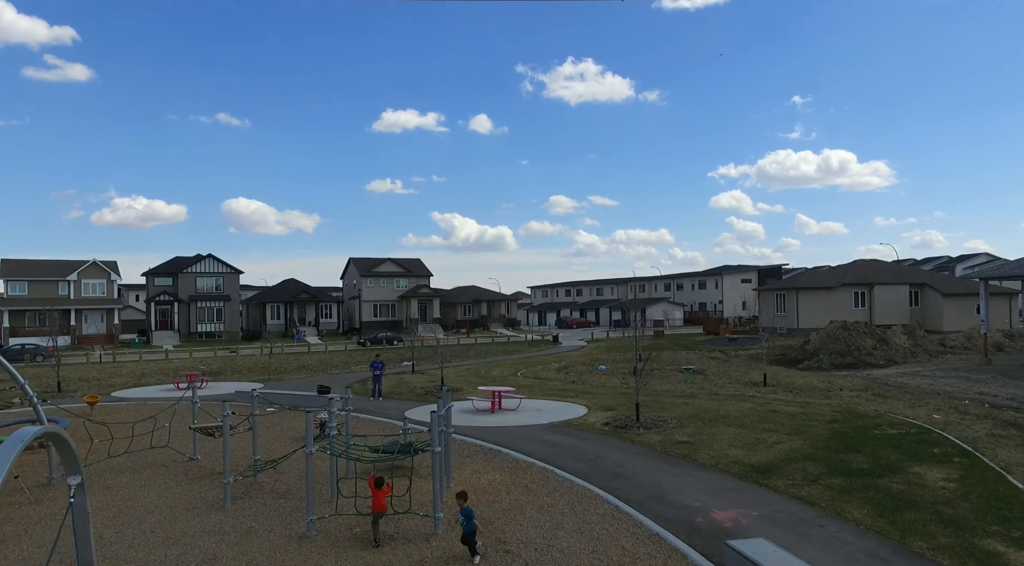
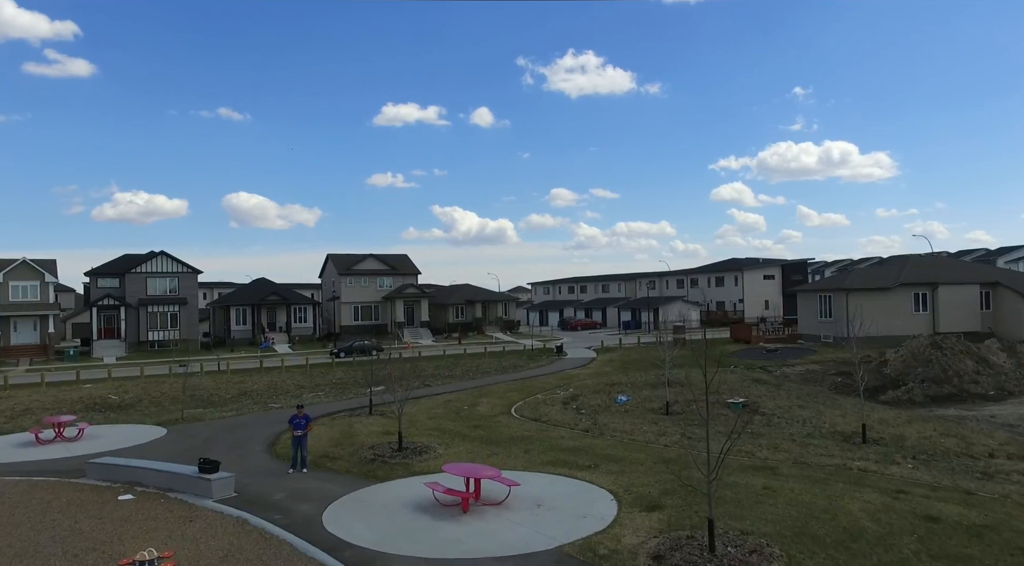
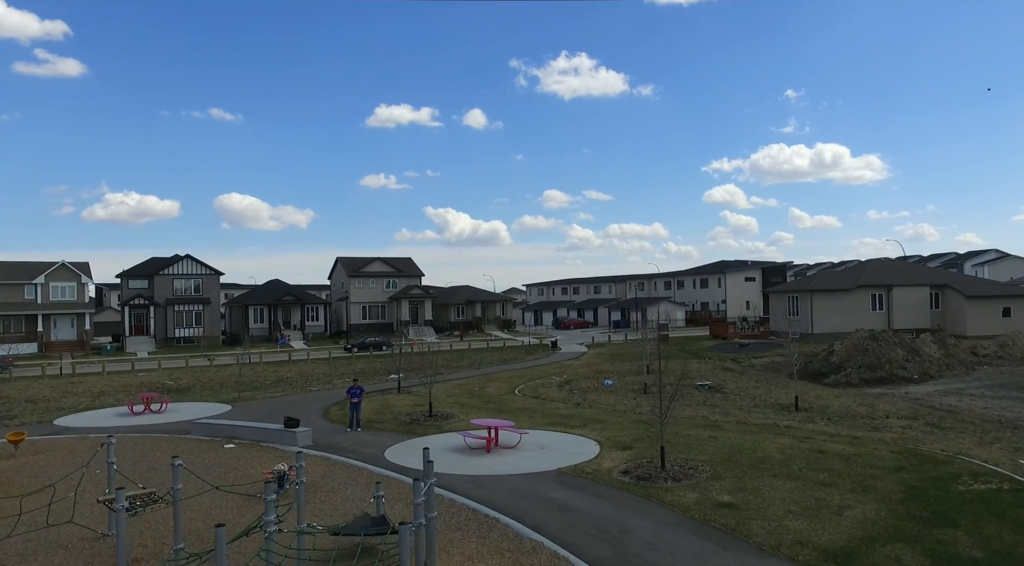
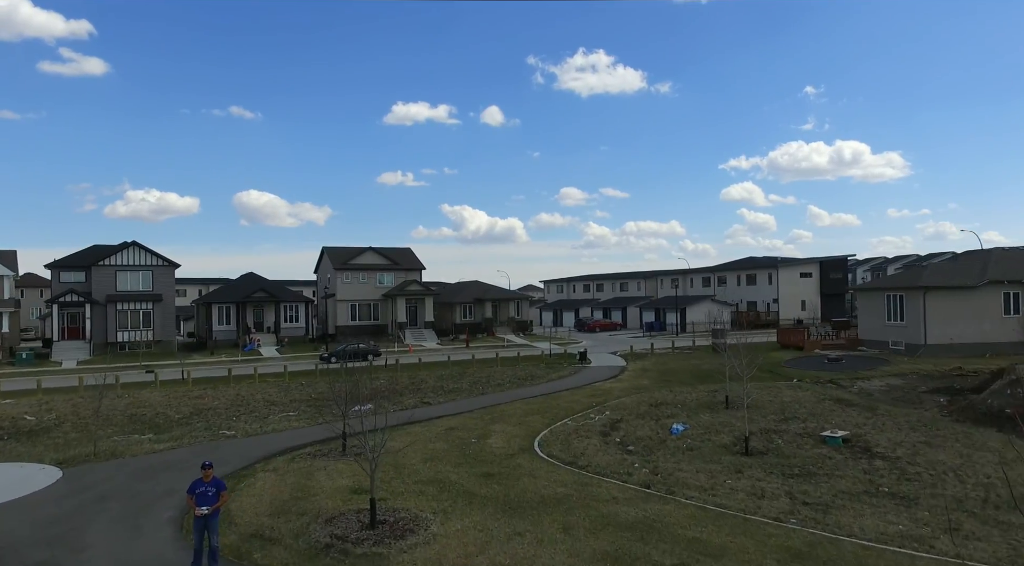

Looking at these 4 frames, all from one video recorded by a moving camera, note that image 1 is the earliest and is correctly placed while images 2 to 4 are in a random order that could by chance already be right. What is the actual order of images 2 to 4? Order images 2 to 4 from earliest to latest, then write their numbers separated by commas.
3, 2, 4
